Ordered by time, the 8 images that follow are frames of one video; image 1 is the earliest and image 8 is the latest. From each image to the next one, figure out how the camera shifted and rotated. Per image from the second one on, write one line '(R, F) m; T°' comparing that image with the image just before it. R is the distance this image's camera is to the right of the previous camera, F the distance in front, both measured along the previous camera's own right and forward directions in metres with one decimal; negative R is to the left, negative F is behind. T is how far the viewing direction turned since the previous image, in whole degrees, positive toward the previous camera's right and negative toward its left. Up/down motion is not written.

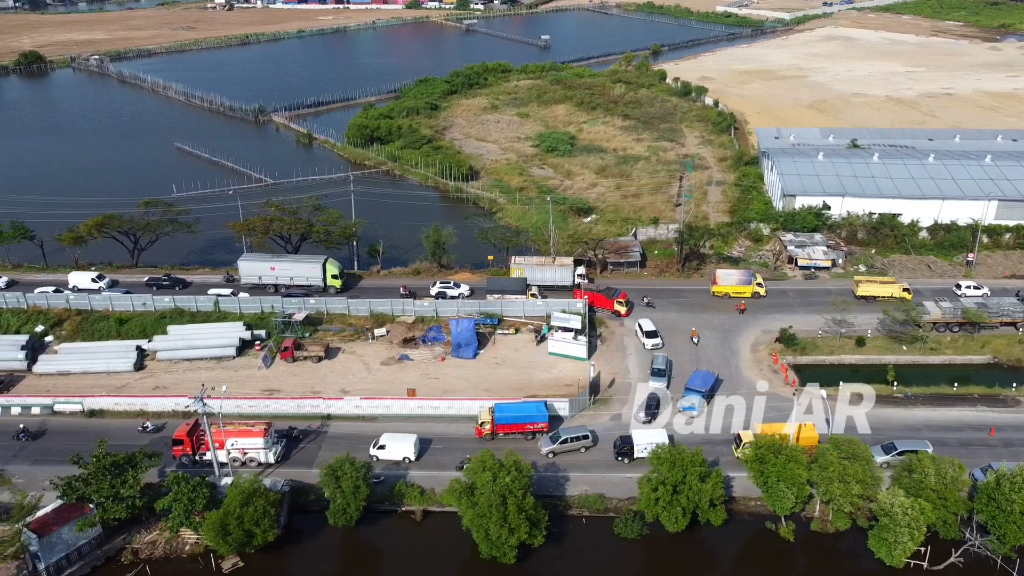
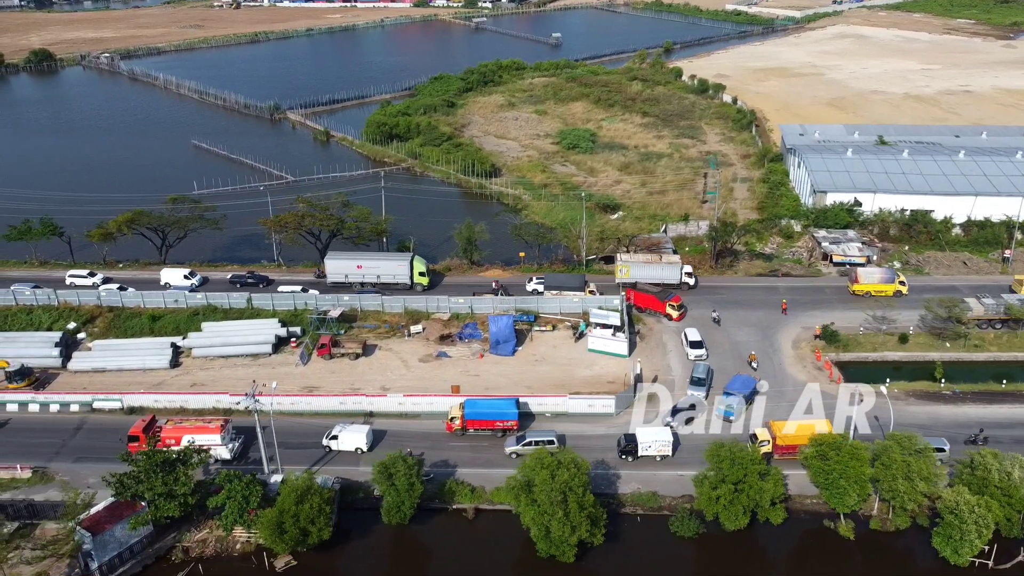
(-1.9, +0.4) m; 0°
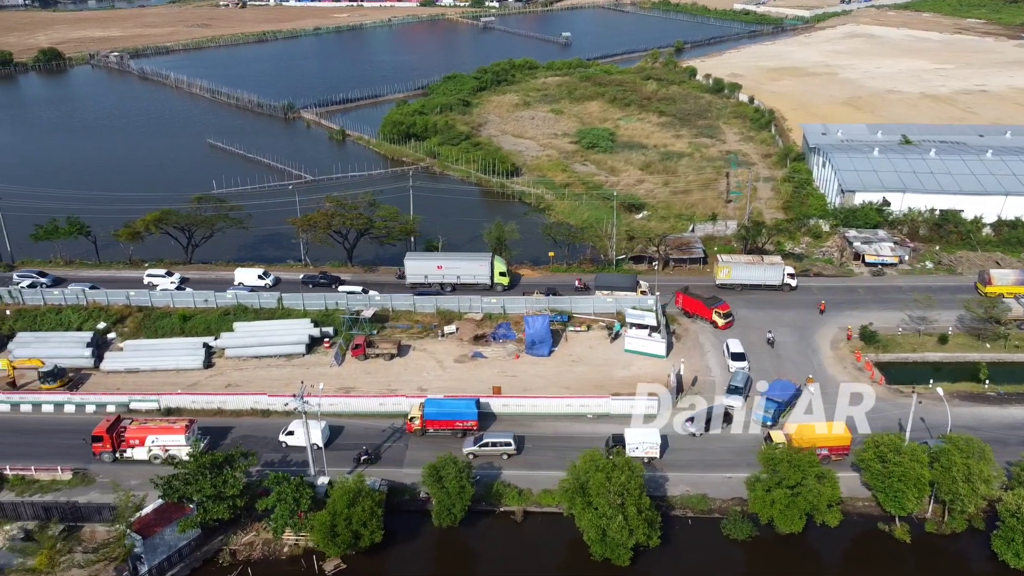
(-1.7, +0.3) m; 0°
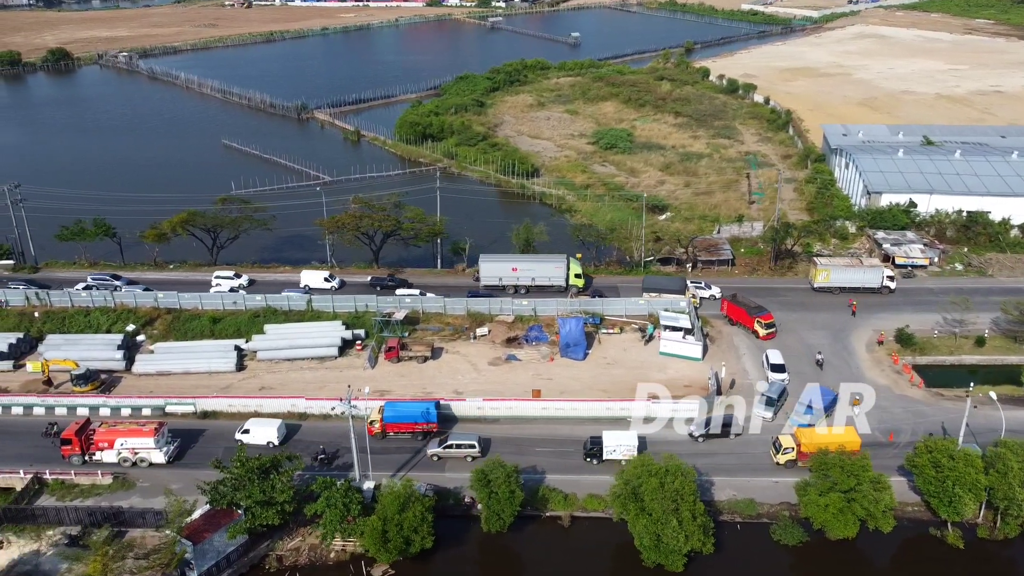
(-1.7, +0.2) m; 0°
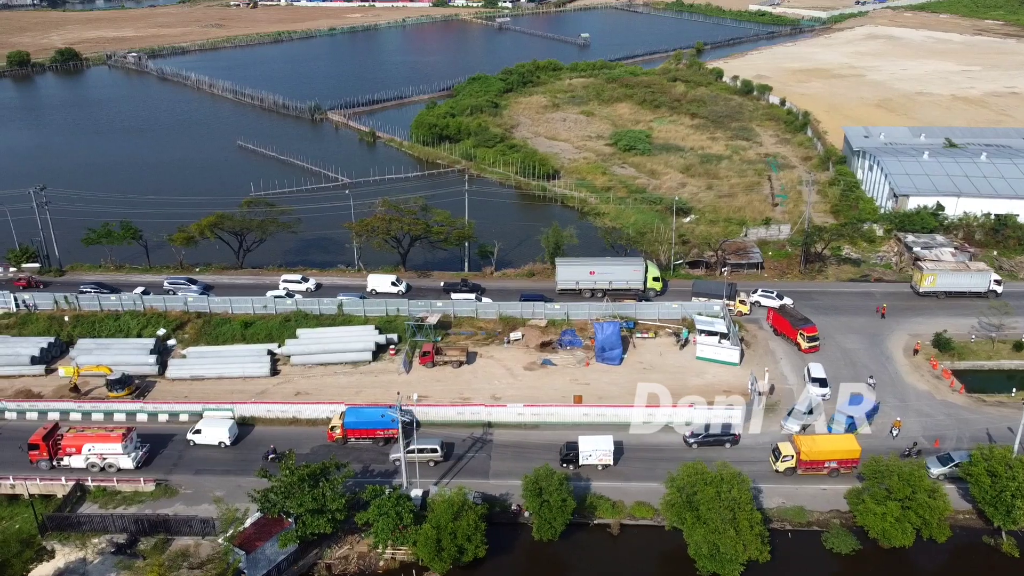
(-1.7, +0.2) m; 0°
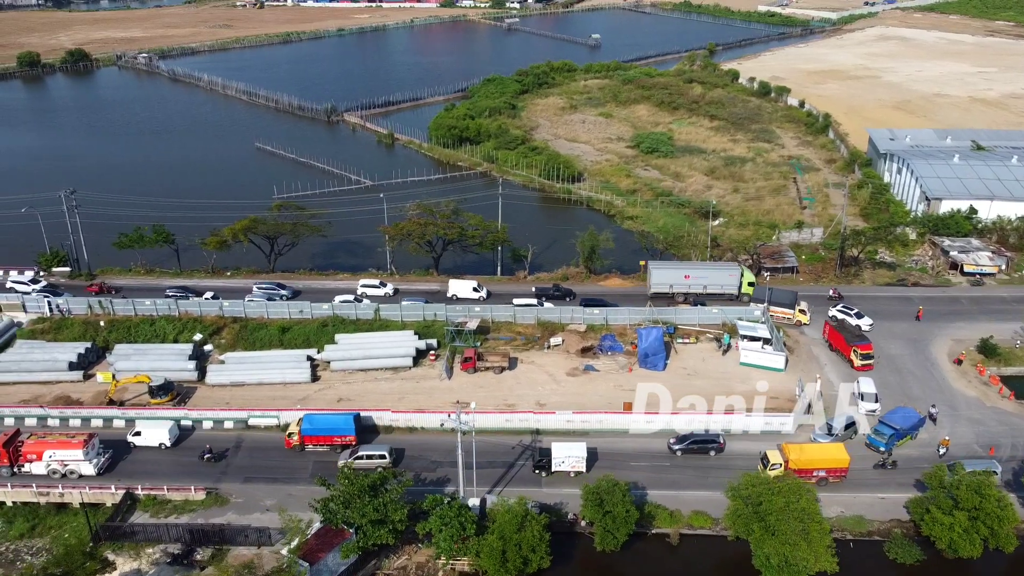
(-2.0, +0.3) m; 0°
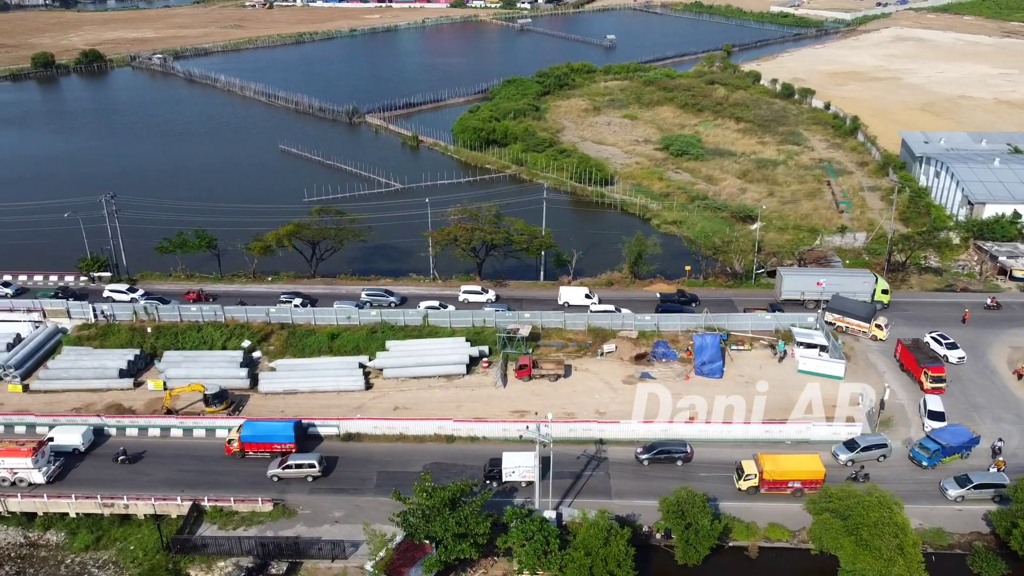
(-2.6, +0.4) m; 0°
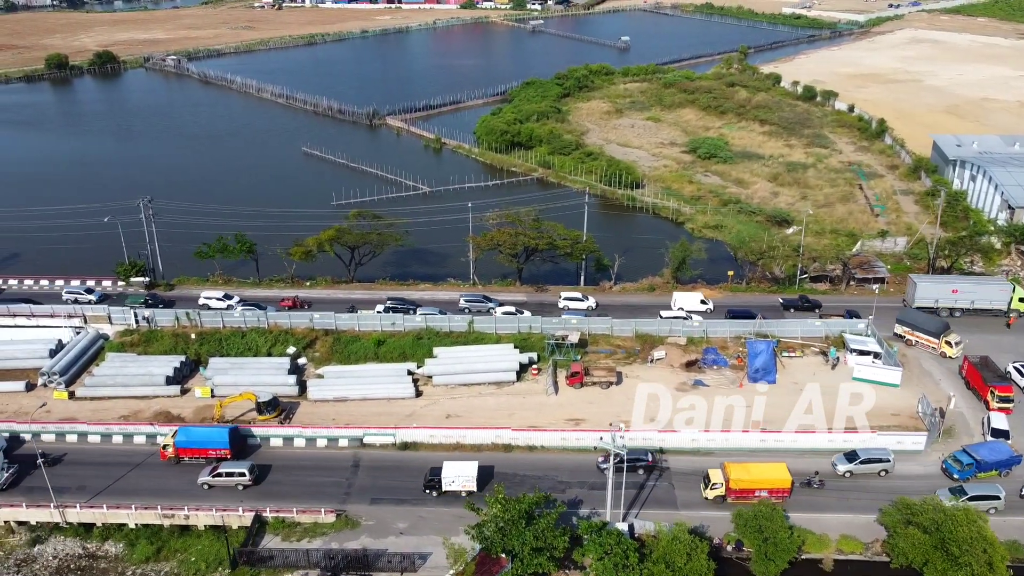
(-2.4, +0.4) m; 0°
